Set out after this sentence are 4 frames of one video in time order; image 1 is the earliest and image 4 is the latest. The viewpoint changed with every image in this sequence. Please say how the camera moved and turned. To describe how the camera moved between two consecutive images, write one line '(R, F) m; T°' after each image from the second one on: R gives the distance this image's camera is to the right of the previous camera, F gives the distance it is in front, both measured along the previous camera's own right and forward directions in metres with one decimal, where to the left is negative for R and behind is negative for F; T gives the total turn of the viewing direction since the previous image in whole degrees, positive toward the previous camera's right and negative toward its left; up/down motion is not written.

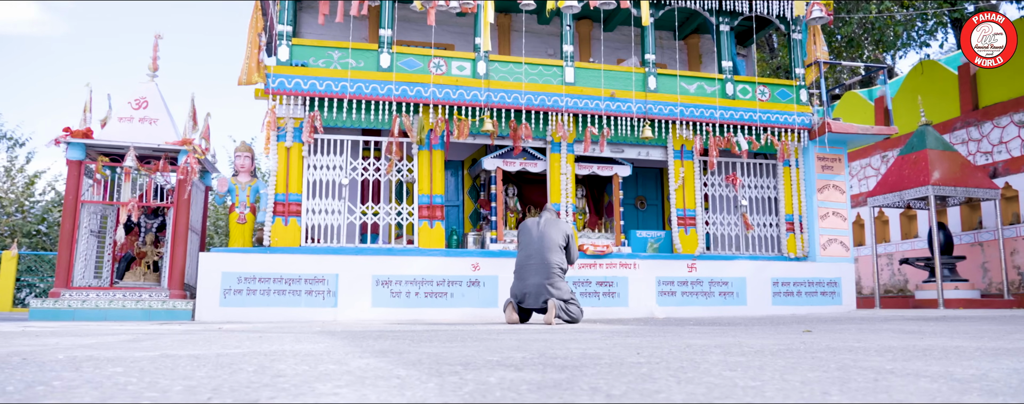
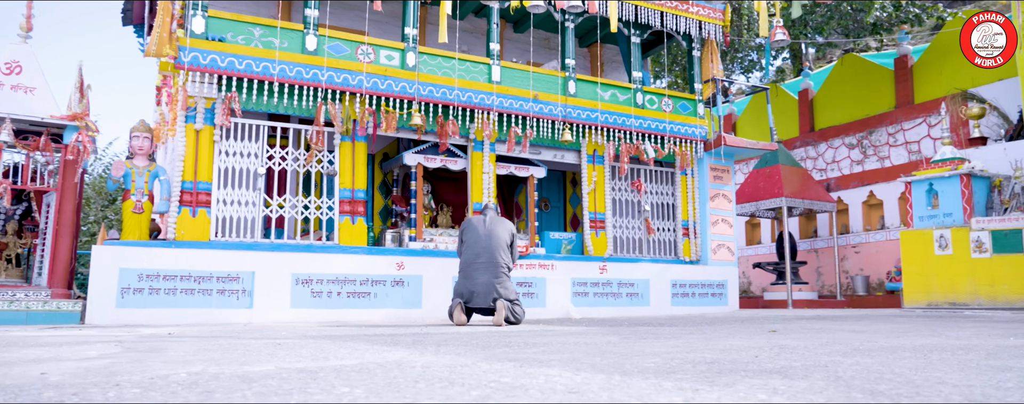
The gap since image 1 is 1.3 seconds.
(-1.4, +0.3) m; +14°
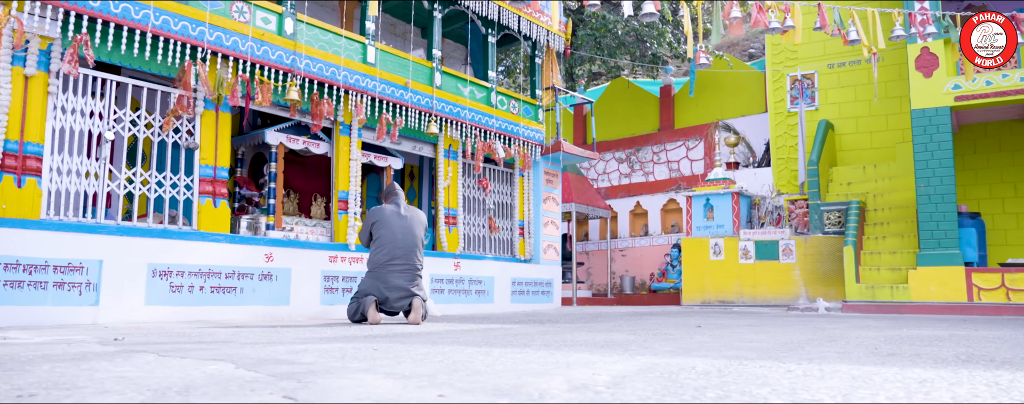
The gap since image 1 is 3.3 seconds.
(-2.2, +0.7) m; +24°
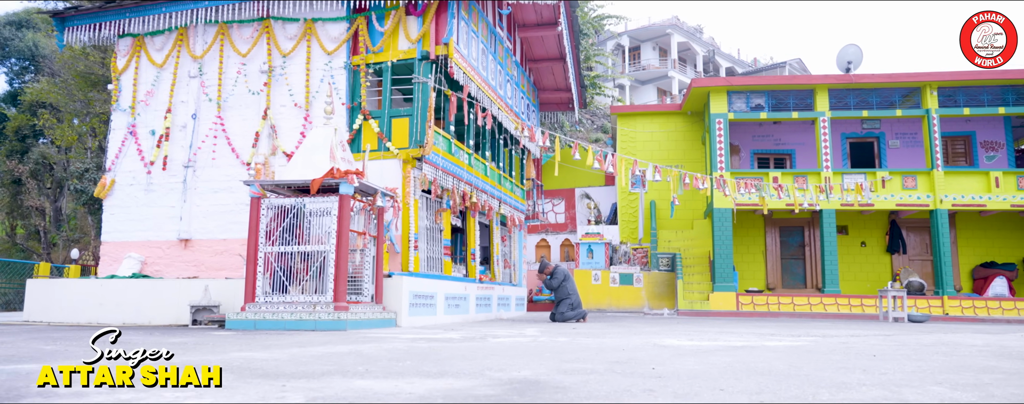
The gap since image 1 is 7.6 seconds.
(-7.8, -5.7) m; +24°
